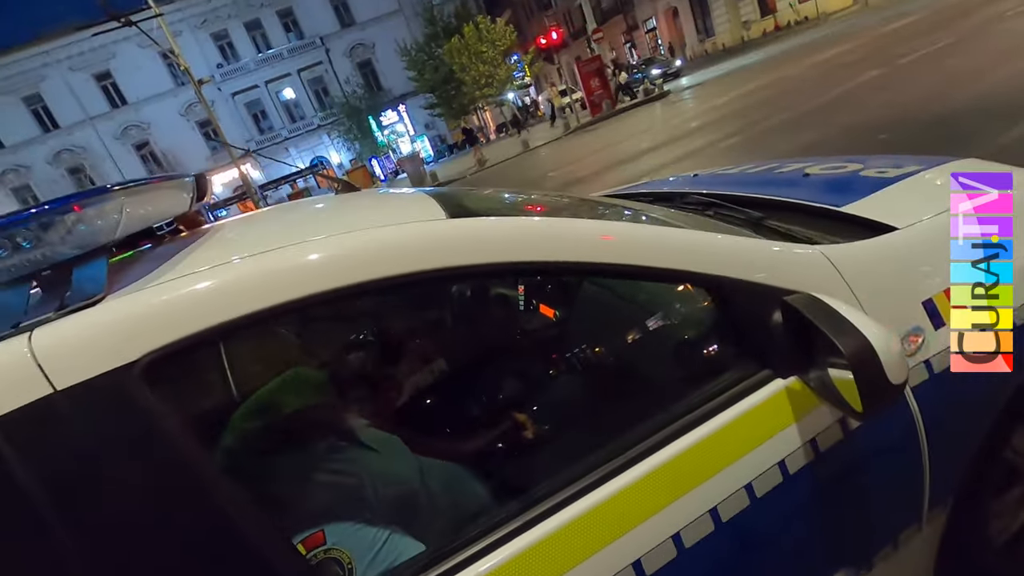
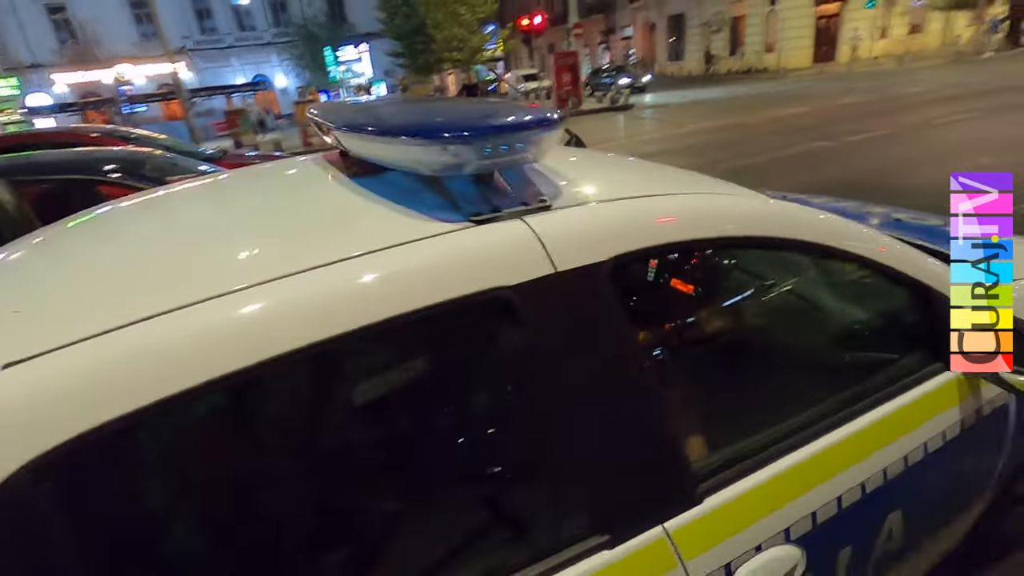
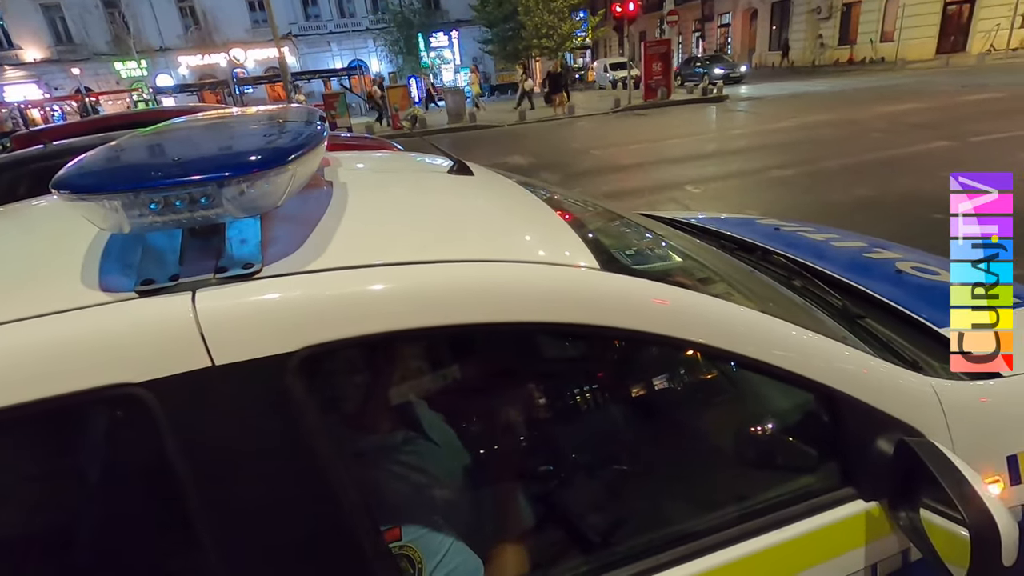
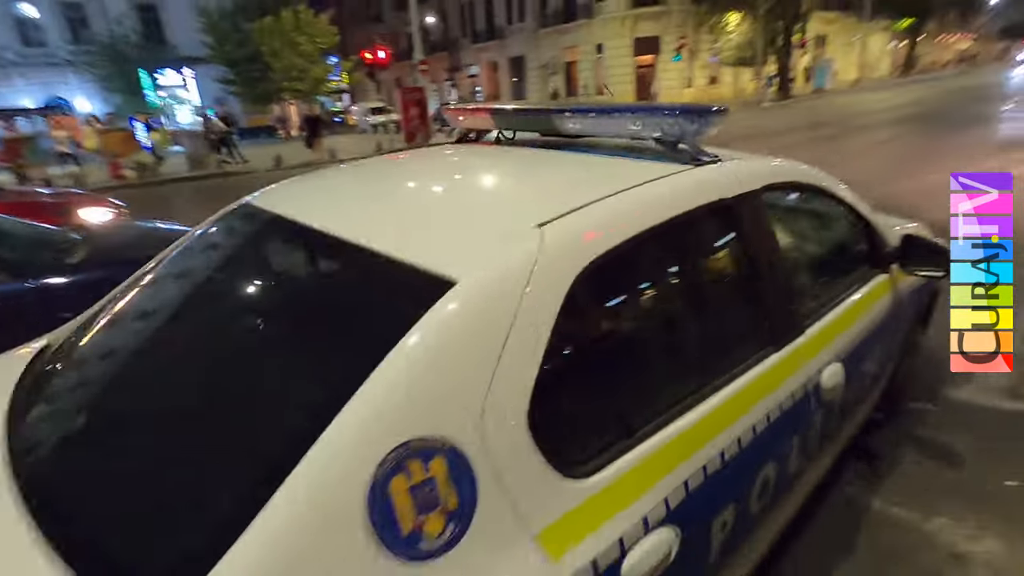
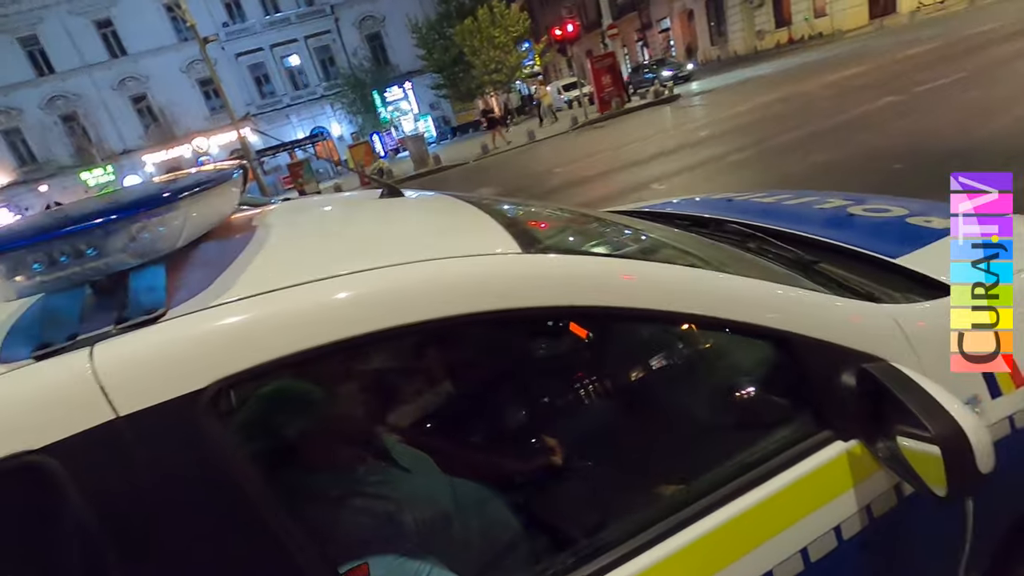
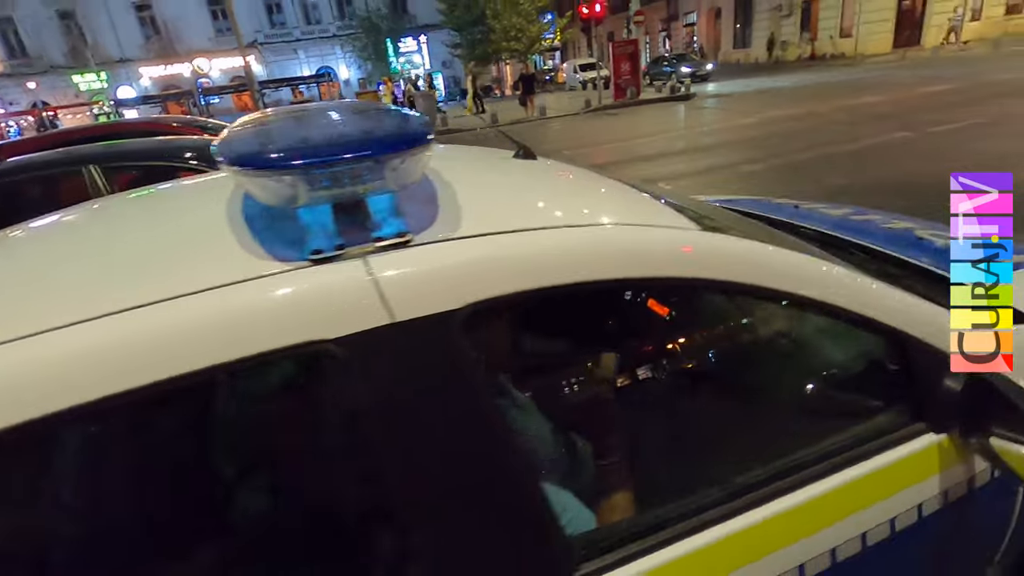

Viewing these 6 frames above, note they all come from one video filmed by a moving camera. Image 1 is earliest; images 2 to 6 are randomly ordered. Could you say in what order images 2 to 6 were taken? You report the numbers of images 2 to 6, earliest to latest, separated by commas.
5, 3, 6, 2, 4
